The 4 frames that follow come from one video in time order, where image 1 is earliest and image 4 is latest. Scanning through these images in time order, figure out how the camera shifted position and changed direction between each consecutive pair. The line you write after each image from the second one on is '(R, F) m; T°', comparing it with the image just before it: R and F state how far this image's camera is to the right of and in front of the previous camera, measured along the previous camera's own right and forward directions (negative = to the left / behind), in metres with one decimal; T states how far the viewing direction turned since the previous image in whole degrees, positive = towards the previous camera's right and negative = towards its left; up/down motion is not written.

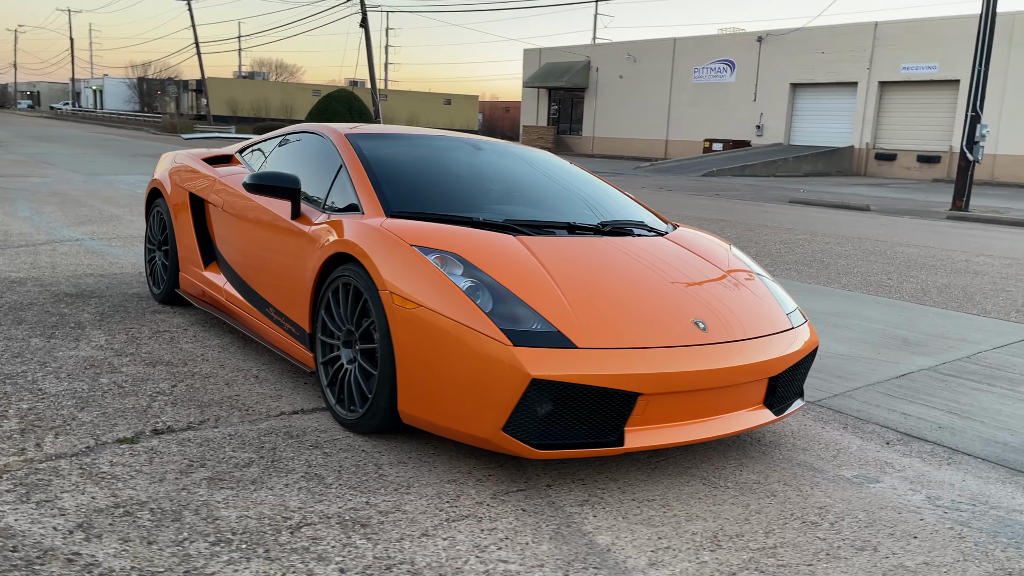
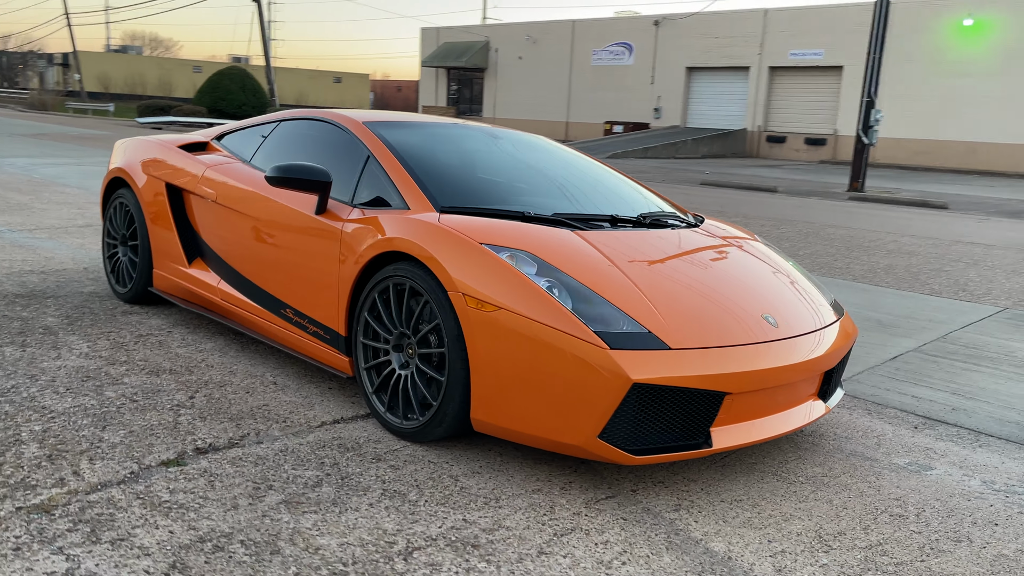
(-0.6, +0.2) m; +7°
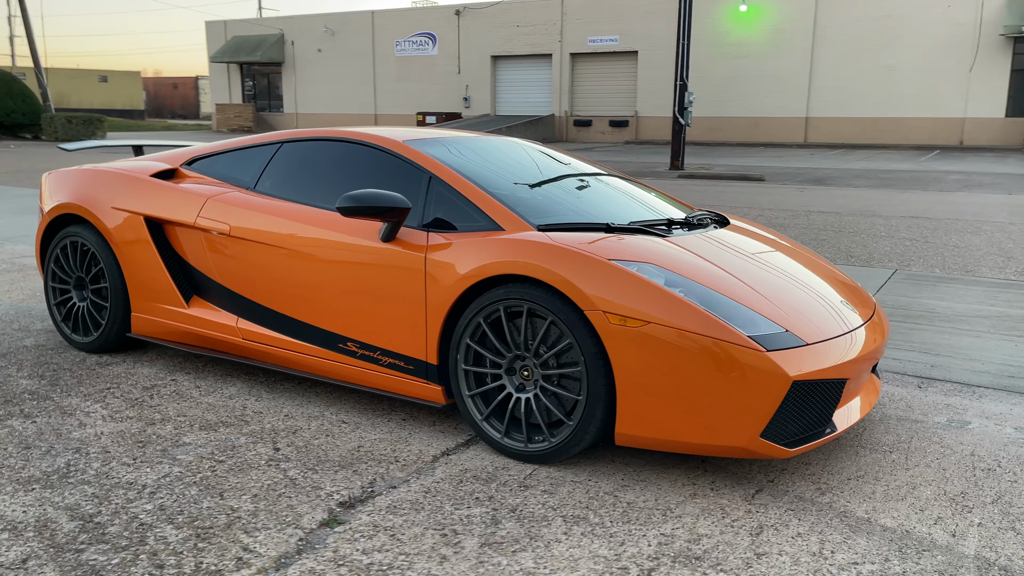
(-1.0, +0.1) m; +13°
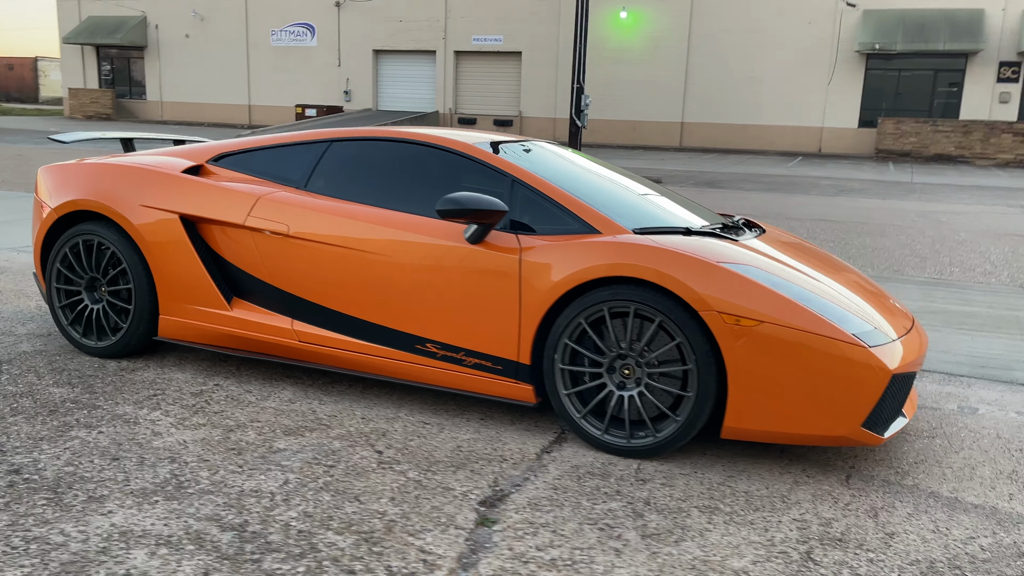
(-0.8, 0.0) m; +9°
